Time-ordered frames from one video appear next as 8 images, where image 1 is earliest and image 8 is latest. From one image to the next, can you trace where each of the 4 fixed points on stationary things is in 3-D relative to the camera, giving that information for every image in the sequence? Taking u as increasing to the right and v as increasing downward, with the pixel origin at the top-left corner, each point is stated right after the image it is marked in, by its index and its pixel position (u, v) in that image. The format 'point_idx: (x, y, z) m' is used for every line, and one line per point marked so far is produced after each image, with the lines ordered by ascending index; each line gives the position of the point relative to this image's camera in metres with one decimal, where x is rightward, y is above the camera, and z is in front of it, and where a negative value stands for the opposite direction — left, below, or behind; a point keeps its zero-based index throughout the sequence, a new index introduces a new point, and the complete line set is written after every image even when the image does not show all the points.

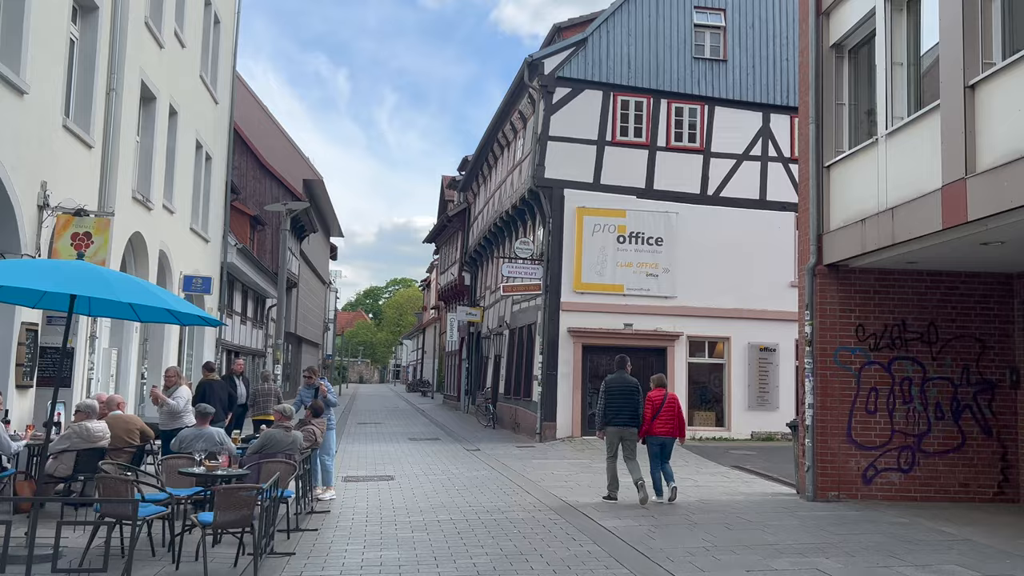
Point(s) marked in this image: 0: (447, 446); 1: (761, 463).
0: (-1.5, -3.6, +19.8) m
1: (+4.6, -3.3, +16.2) m
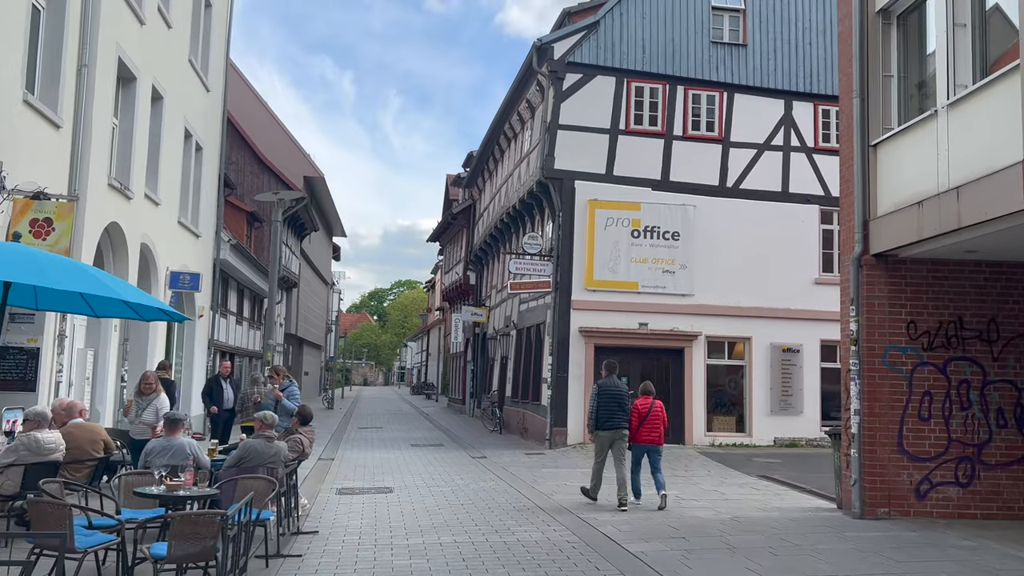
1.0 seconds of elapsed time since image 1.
0: (-1.3, -3.6, +18.7) m
1: (+4.8, -3.2, +15.1) m
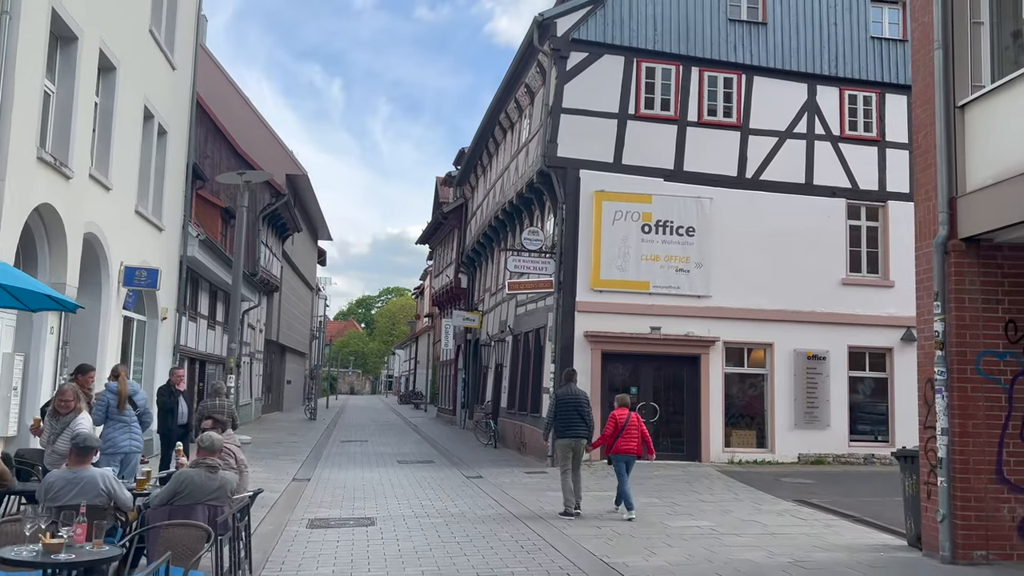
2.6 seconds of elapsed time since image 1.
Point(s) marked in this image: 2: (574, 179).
0: (-1.3, -3.6, +16.8) m
1: (+4.8, -3.2, +13.3) m
2: (+1.3, +2.2, +17.6) m
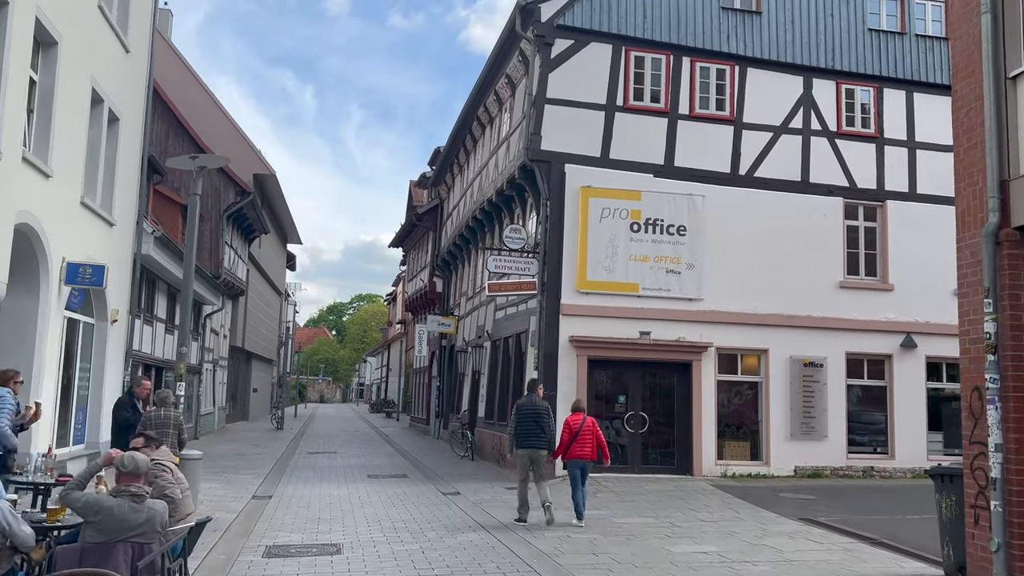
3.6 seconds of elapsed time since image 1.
0: (-1.7, -3.6, +15.5) m
1: (+4.5, -3.2, +12.2) m
2: (+0.9, +2.2, +16.5) m
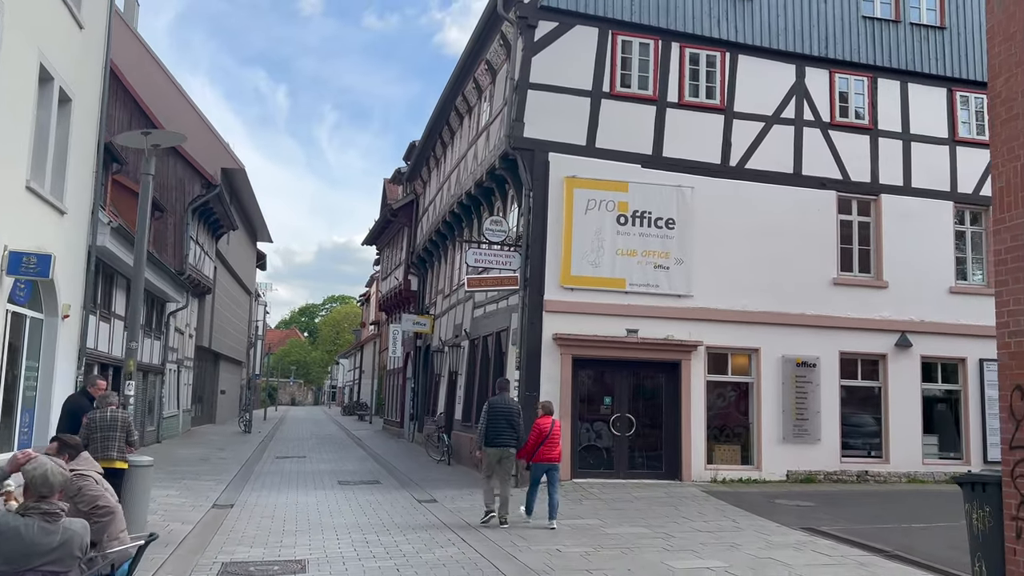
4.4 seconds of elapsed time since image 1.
0: (-2.0, -3.5, +14.6) m
1: (+4.3, -3.1, +11.5) m
2: (+0.5, +2.2, +15.7) m
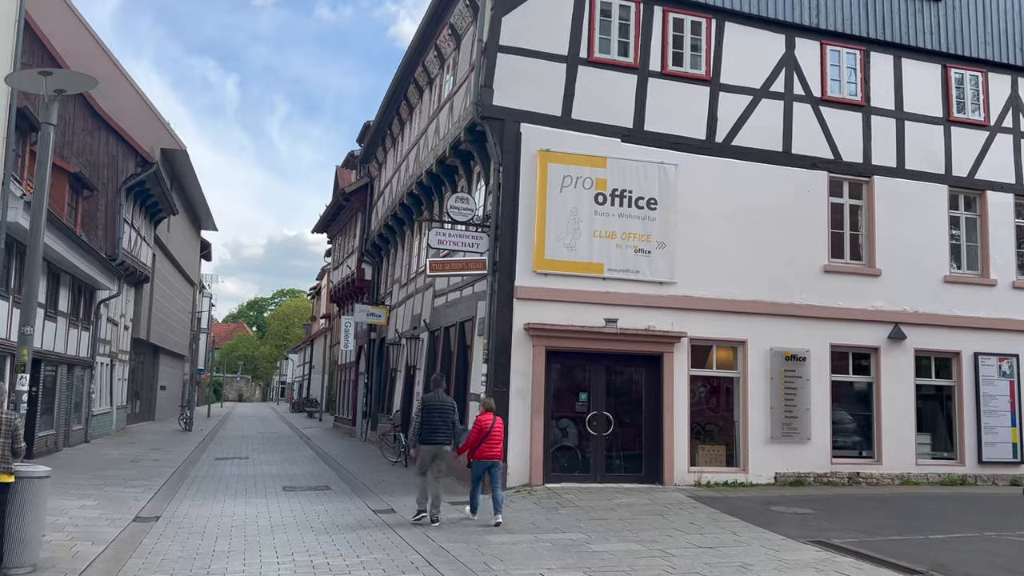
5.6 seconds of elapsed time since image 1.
0: (-2.5, -3.2, +13.0) m
1: (+3.9, -2.9, +10.2) m
2: (0.0, +2.5, +14.2) m
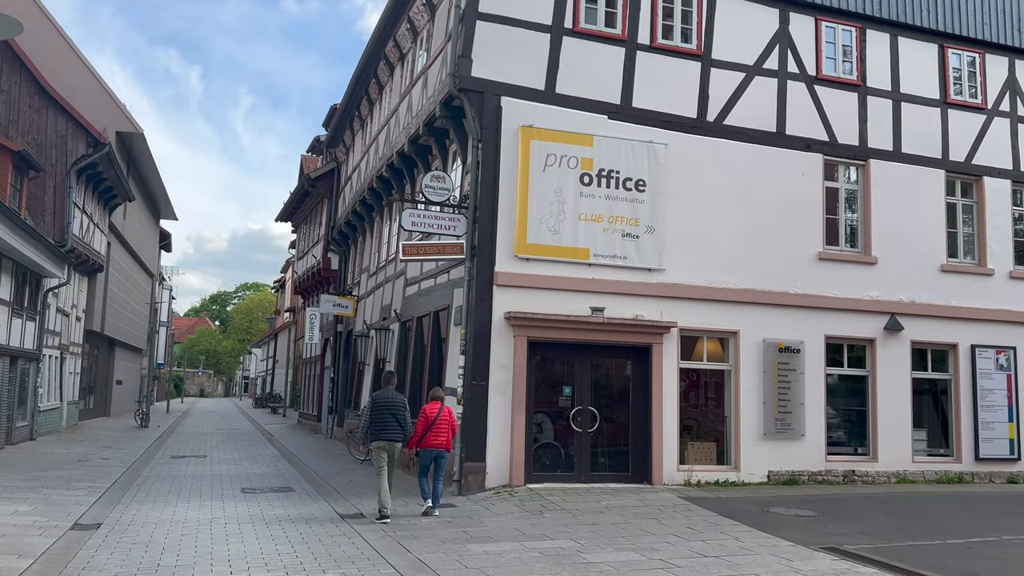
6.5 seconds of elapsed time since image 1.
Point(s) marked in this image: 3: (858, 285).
0: (-2.8, -3.0, +11.9) m
1: (+3.8, -2.7, +9.4) m
2: (-0.3, +2.7, +13.2) m
3: (+6.0, +0.1, +14.9) m
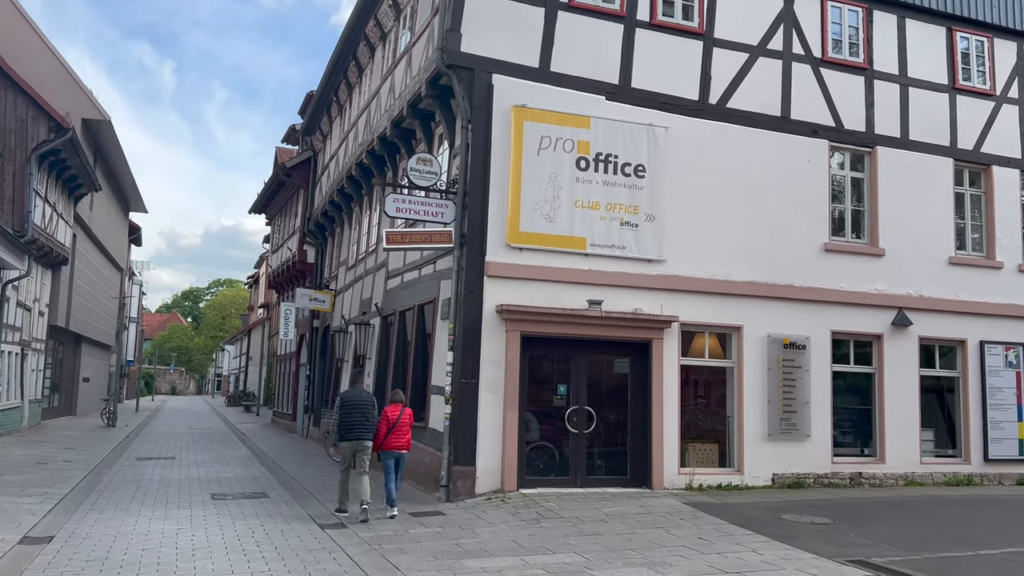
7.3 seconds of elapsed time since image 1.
0: (-2.9, -2.9, +11.0) m
1: (+3.7, -2.6, +8.7) m
2: (-0.4, +2.8, +12.3) m
3: (+5.8, +0.2, +14.2) m
